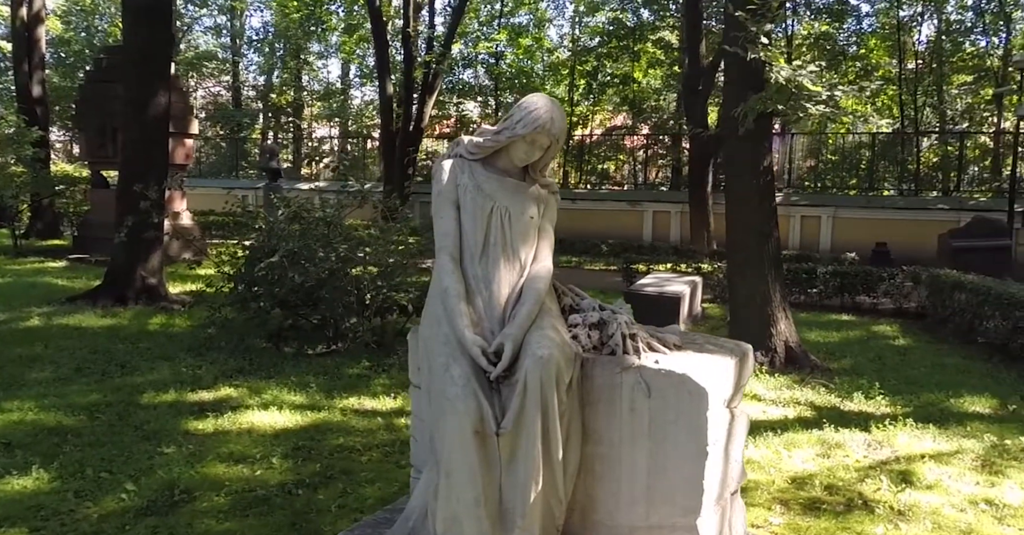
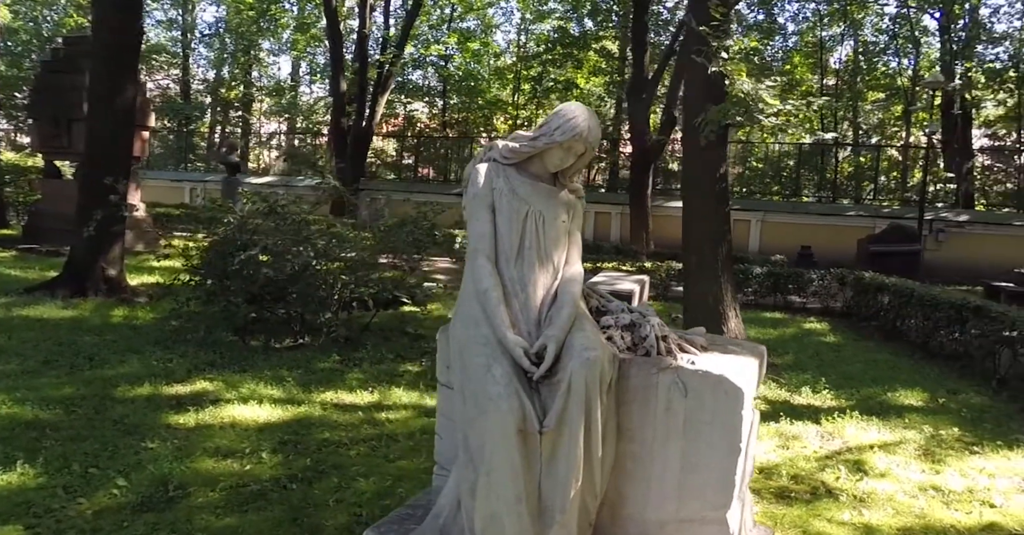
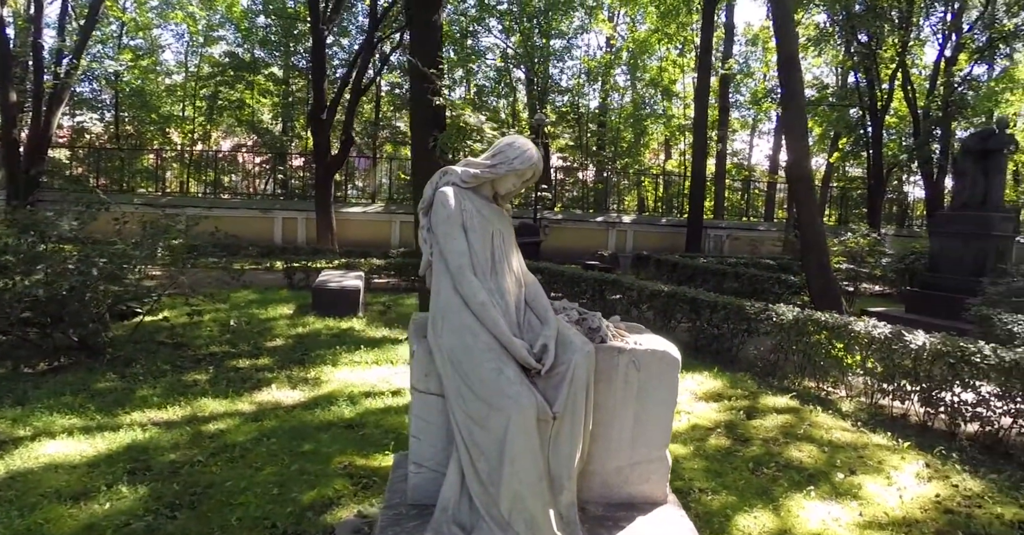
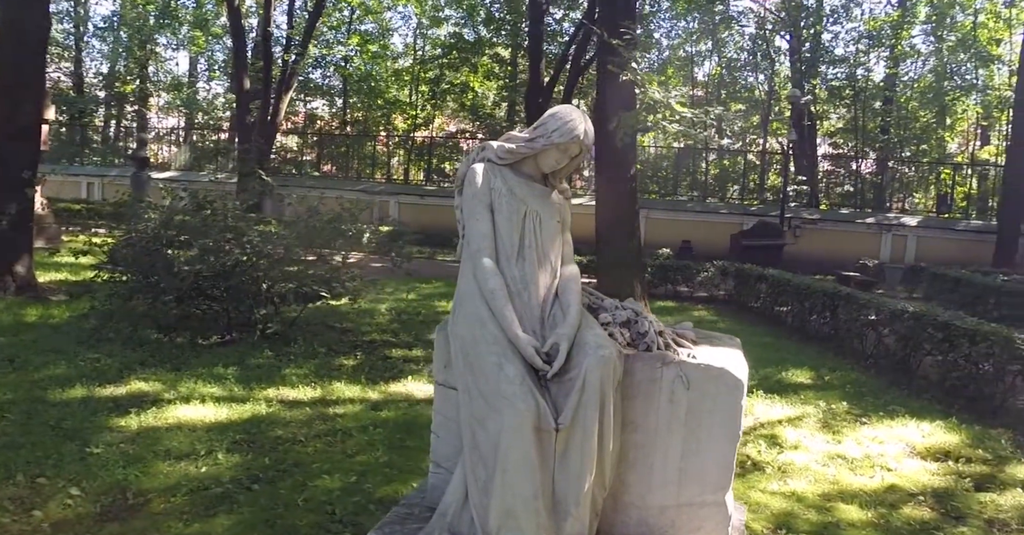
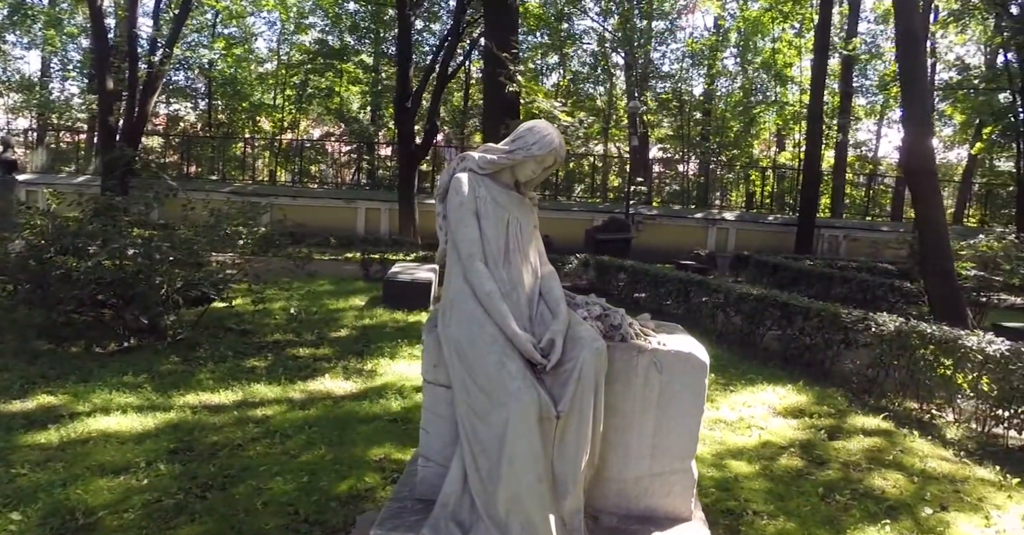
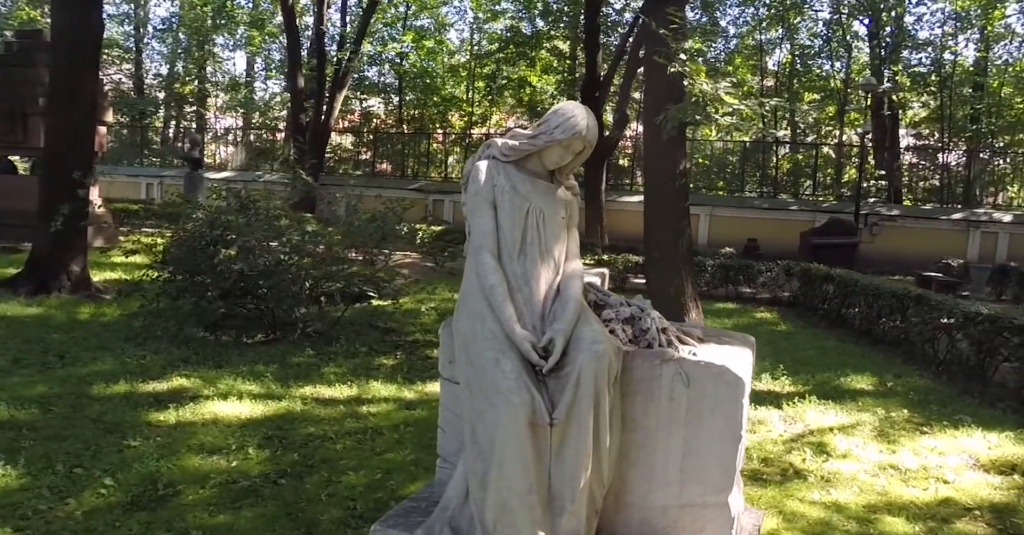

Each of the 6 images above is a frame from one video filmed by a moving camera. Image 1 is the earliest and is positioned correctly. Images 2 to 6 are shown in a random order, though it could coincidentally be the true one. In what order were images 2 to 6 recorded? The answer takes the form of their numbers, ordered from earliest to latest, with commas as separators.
2, 6, 4, 5, 3
